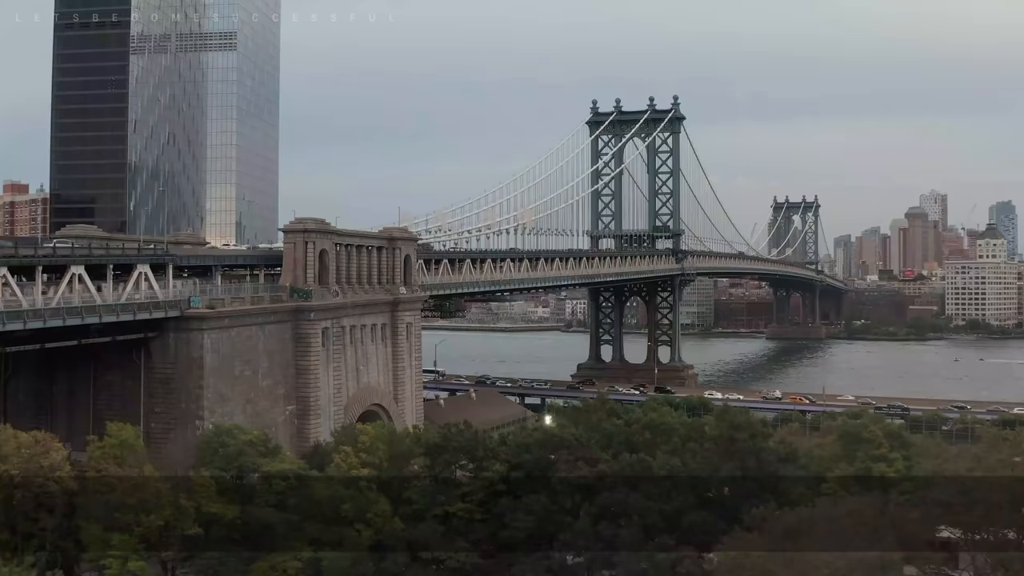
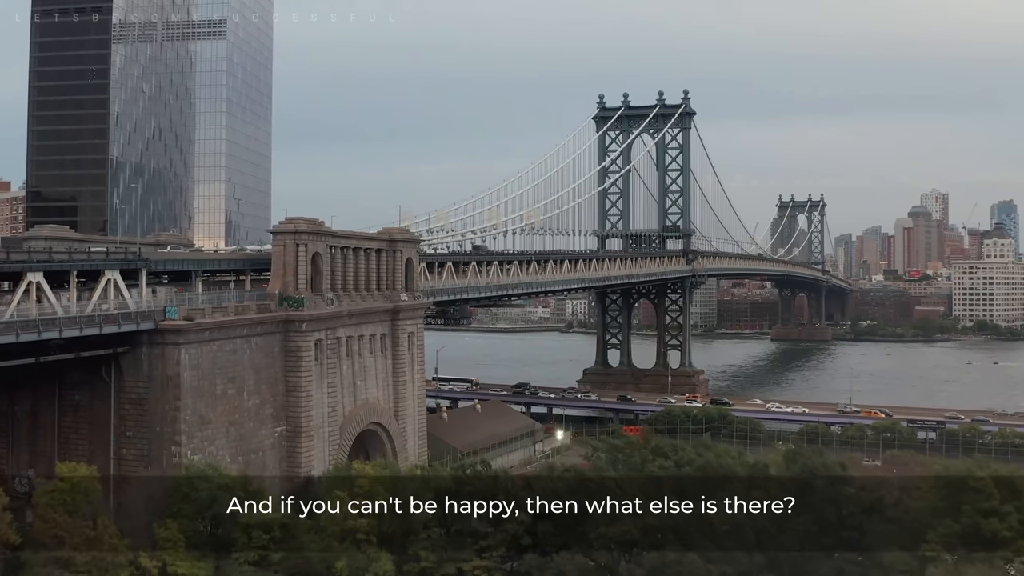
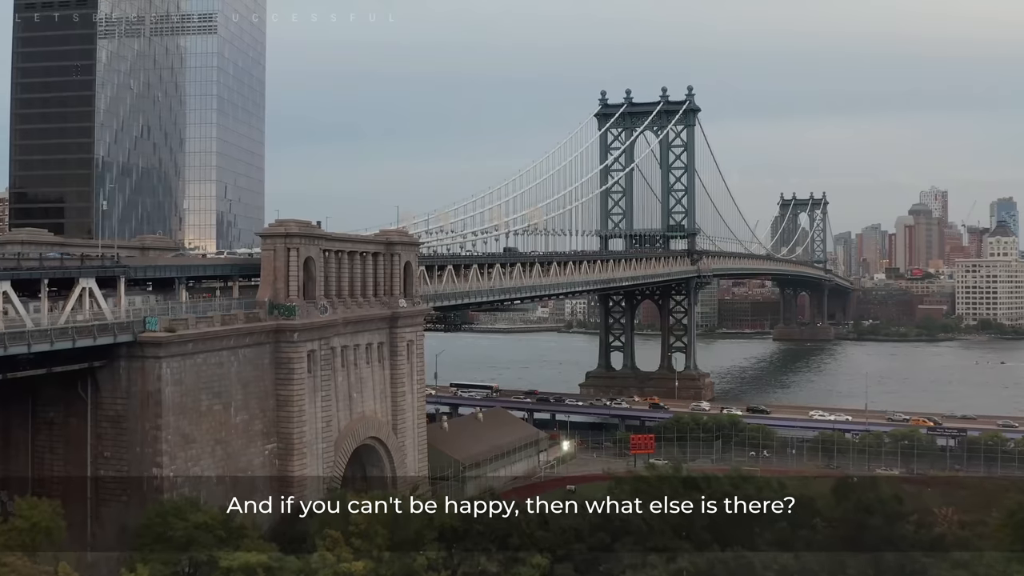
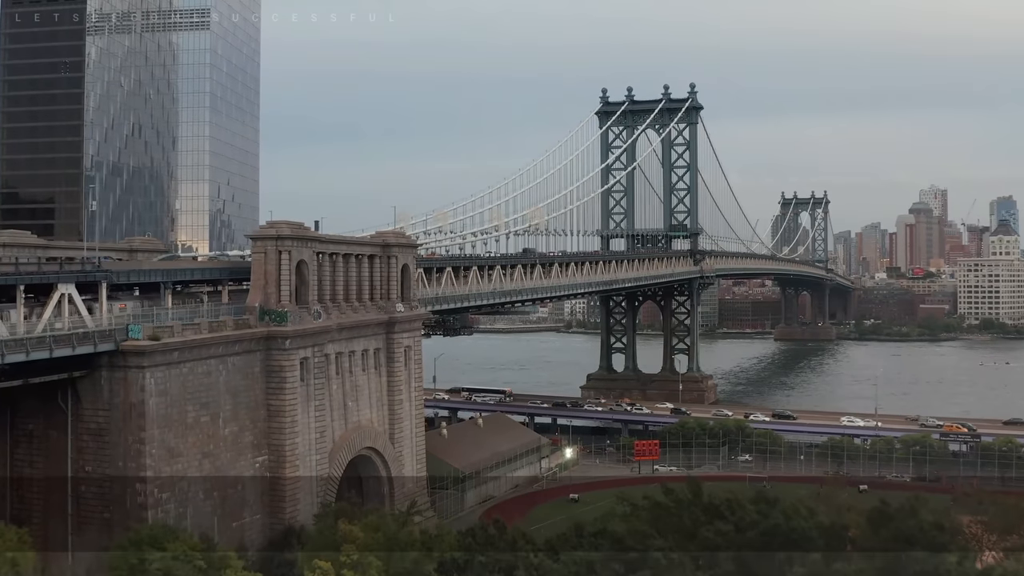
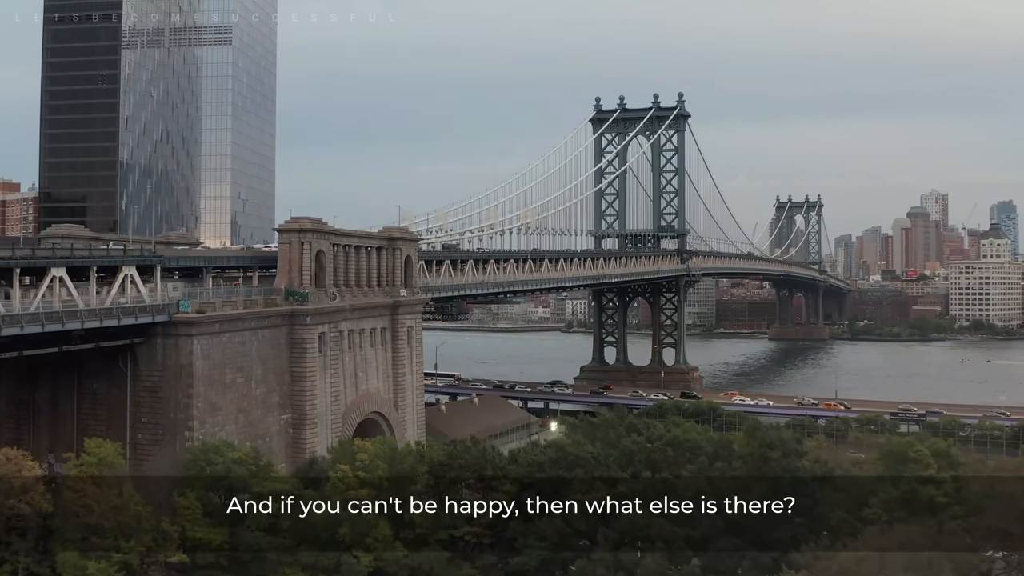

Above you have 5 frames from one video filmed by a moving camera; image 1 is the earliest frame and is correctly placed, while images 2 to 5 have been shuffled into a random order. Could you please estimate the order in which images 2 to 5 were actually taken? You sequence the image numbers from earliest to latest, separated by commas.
5, 2, 3, 4
